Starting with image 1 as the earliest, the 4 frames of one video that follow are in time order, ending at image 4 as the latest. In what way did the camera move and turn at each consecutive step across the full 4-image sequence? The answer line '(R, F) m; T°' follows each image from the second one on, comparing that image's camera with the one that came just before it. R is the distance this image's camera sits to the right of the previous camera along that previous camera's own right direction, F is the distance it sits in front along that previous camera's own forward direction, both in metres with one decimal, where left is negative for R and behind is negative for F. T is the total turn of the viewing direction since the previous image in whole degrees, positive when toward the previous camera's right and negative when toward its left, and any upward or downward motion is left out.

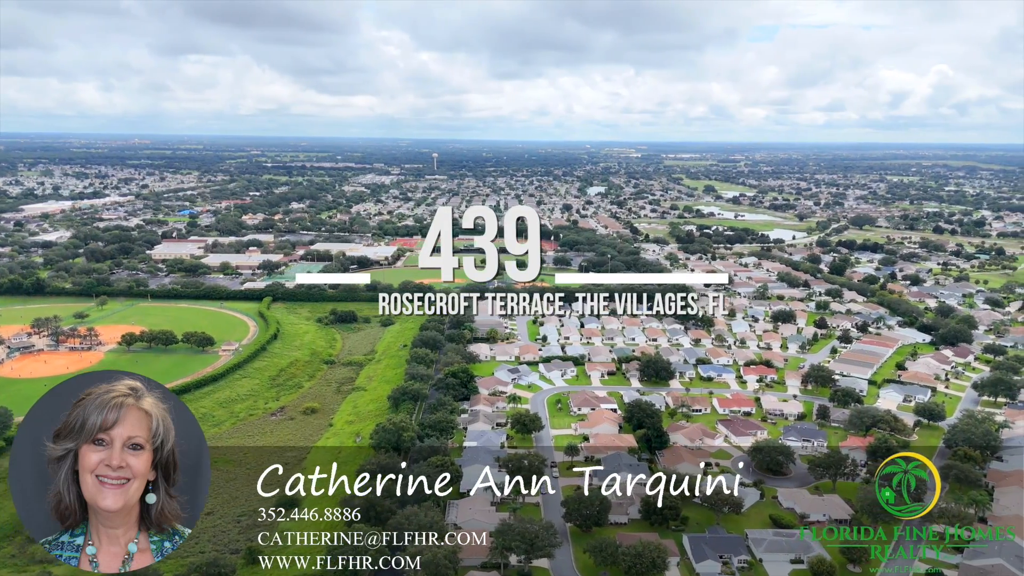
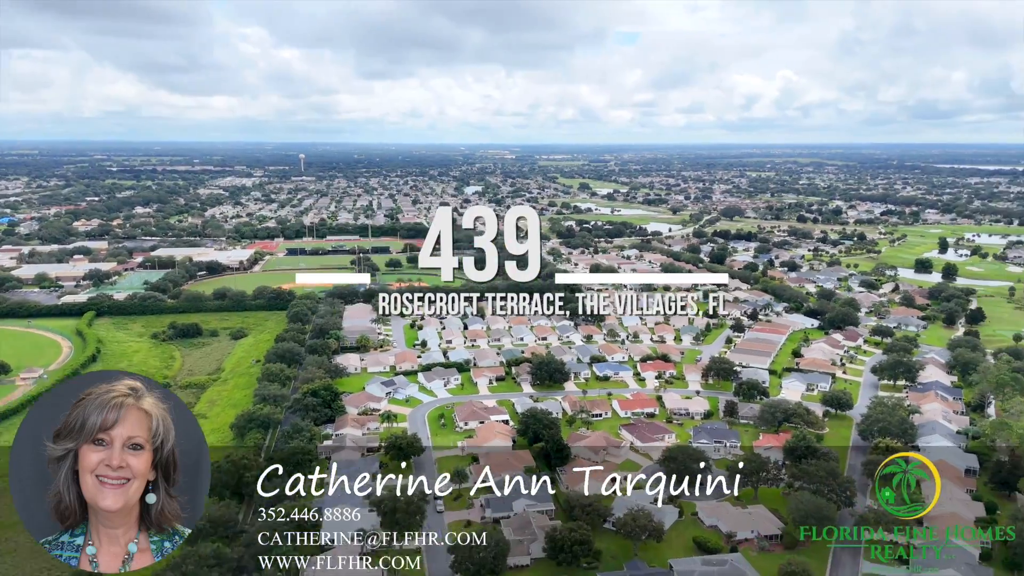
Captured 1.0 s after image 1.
(+0.9, +10.1) m; +10°
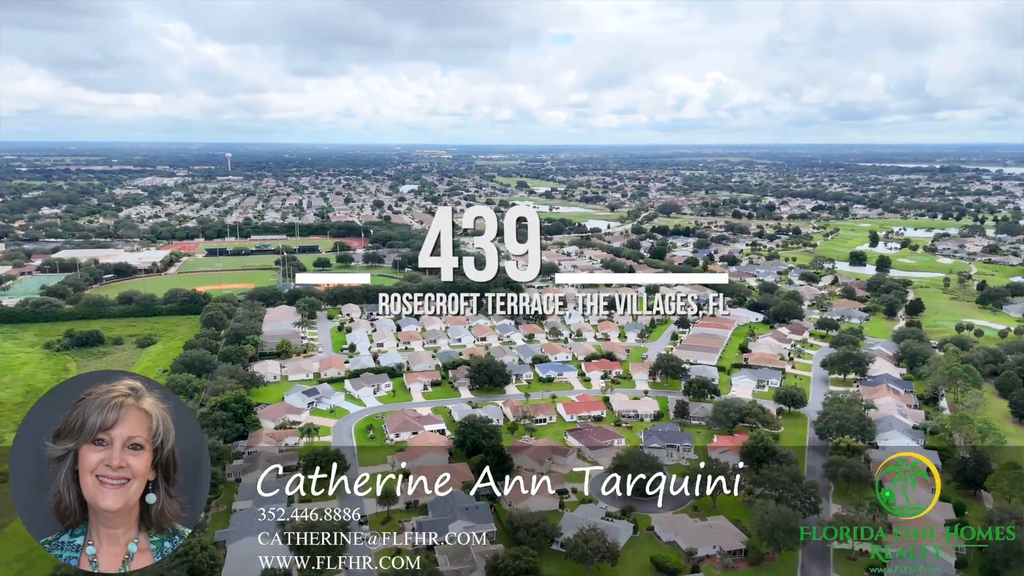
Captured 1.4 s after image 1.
(+0.4, +5.3) m; +5°
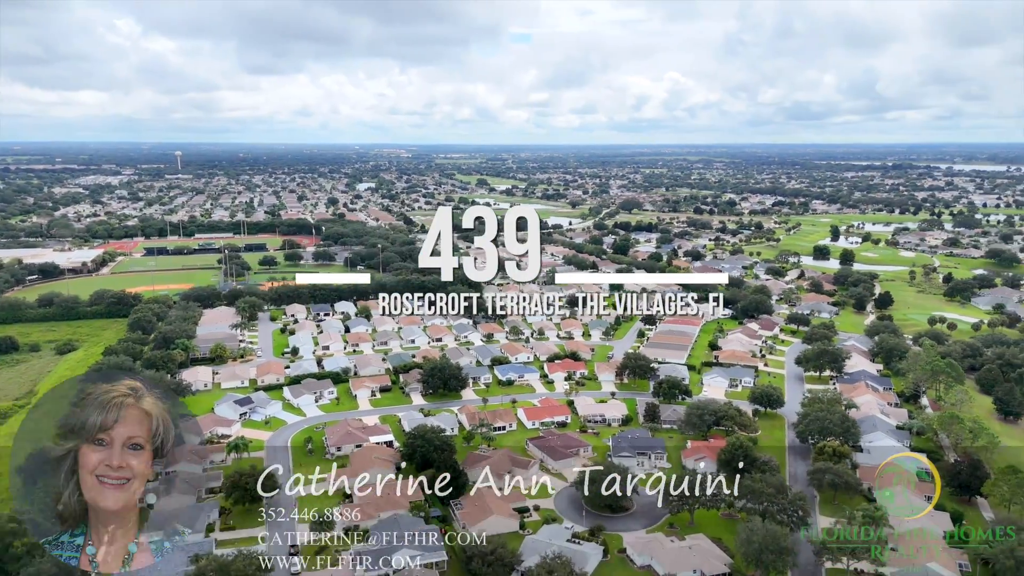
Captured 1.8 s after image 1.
(+0.6, +5.2) m; +3°
